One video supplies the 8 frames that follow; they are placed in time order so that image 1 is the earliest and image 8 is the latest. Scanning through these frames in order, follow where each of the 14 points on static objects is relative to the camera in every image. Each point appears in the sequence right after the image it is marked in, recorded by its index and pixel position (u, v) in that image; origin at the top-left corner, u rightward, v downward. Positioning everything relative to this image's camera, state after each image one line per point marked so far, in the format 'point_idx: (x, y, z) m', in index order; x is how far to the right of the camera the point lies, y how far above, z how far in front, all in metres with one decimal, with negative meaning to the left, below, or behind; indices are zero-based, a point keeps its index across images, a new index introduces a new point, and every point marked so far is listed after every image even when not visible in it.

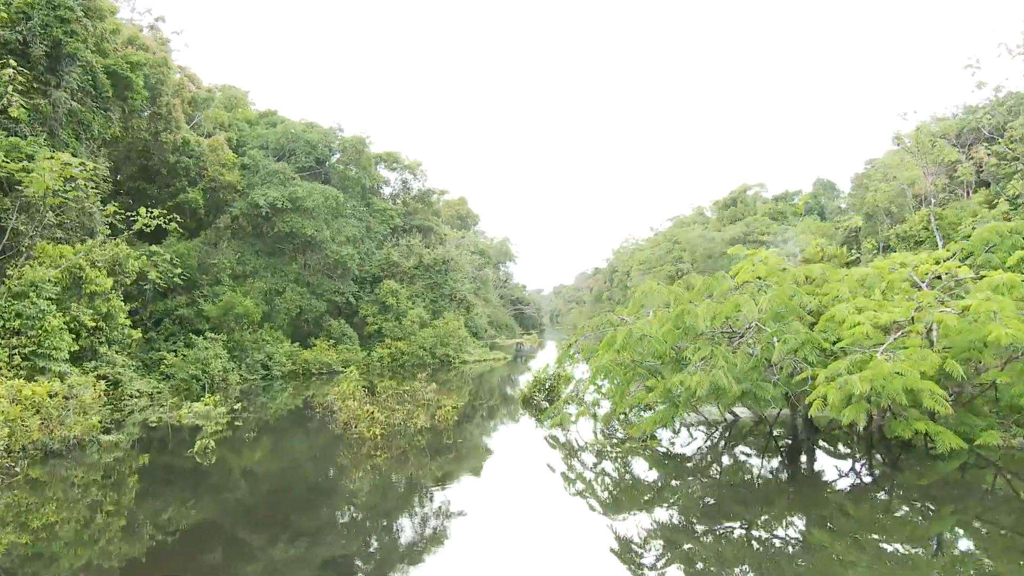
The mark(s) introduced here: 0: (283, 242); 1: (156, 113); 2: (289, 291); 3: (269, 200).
0: (-7.3, +1.4, +18.4) m
1: (-9.4, +4.6, +15.4) m
2: (-7.0, -0.1, +17.9) m
3: (-7.2, +2.6, +17.1) m
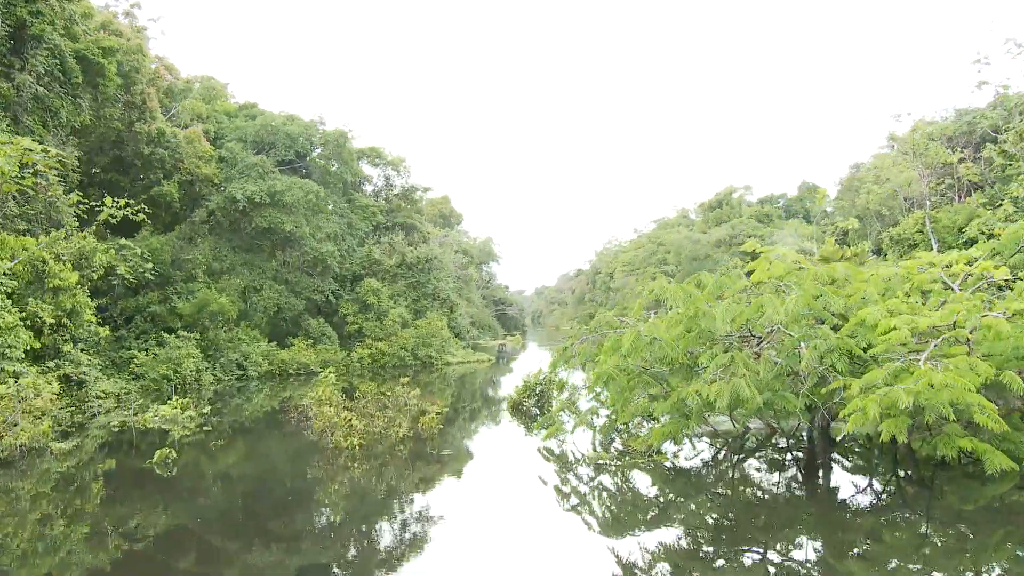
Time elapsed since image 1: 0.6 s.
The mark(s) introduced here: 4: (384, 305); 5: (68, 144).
0: (-7.7, +1.5, +17.8) m
1: (-9.7, +4.8, +14.8) m
2: (-7.4, 0.0, +17.4) m
3: (-7.6, +2.7, +16.5) m
4: (-4.5, -0.6, +19.7) m
5: (-9.9, +3.2, +12.8) m
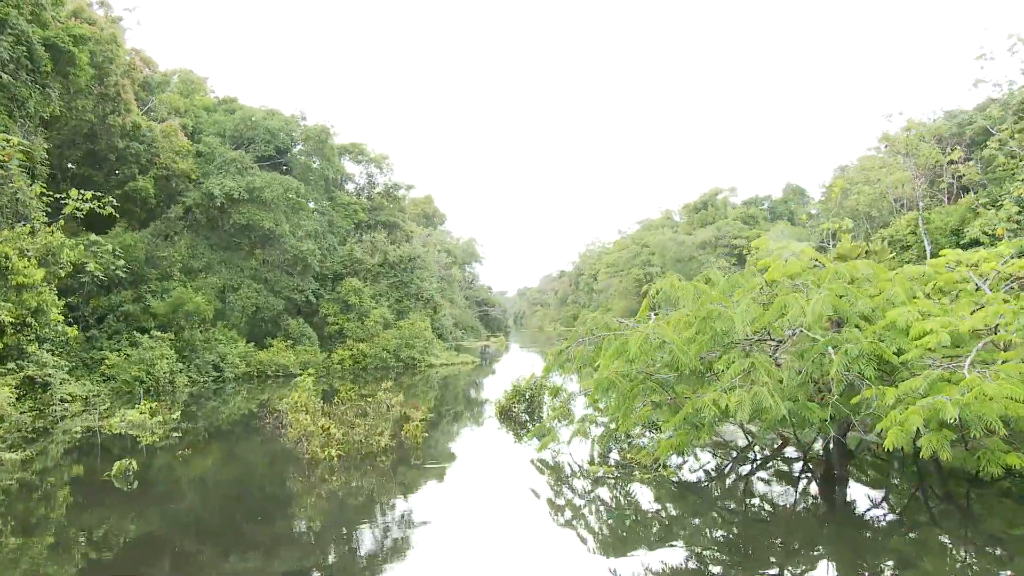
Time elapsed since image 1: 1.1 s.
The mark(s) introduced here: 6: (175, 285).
0: (-8.1, +1.6, +17.2) m
1: (-10.1, +4.8, +14.2) m
2: (-7.8, 0.0, +16.8) m
3: (-8.0, +2.7, +16.0) m
4: (-4.9, -0.6, +19.2) m
5: (-10.1, +3.2, +12.2) m
6: (-8.8, +0.1, +15.2) m
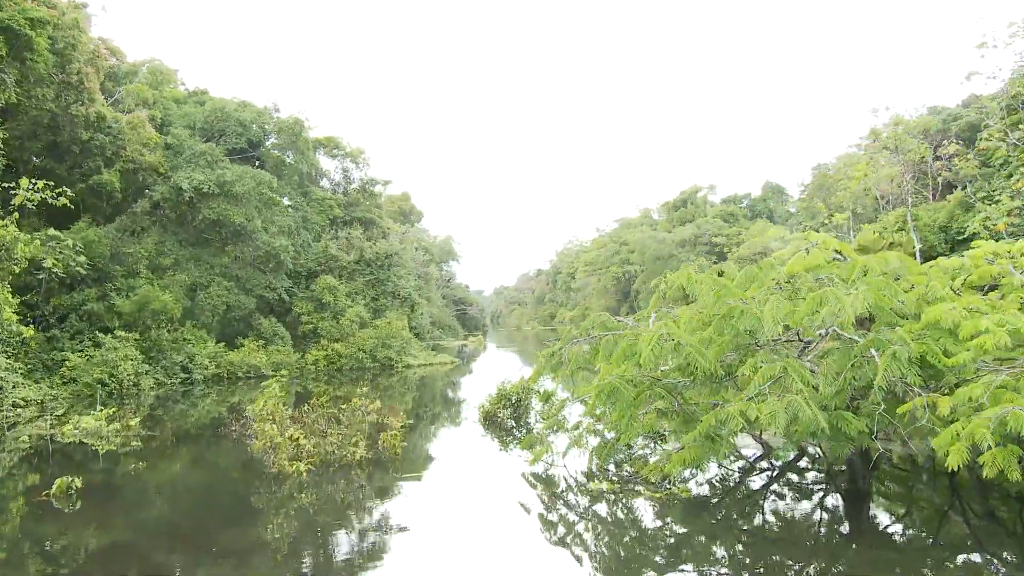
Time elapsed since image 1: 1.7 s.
0: (-8.7, +1.6, +16.6) m
1: (-10.5, +4.9, +13.4) m
2: (-8.4, +0.1, +16.1) m
3: (-8.5, +2.8, +15.3) m
4: (-5.6, -0.5, +18.7) m
5: (-10.5, +3.3, +11.4) m
6: (-9.3, +0.1, +14.5) m
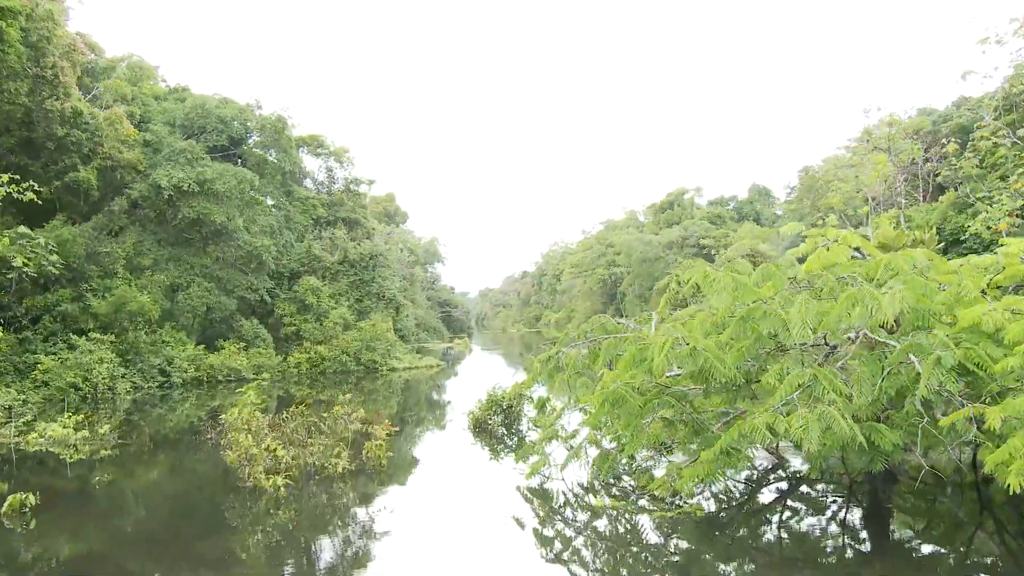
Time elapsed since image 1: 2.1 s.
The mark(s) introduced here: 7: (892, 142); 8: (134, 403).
0: (-9.0, +1.6, +16.1) m
1: (-10.8, +4.8, +12.9) m
2: (-8.7, 0.0, +15.7) m
3: (-8.8, +2.8, +14.9) m
4: (-6.0, -0.5, +18.3) m
5: (-10.7, +3.3, +10.9) m
6: (-9.6, +0.1, +14.0) m
7: (+7.7, +3.0, +11.7) m
8: (-8.4, -2.5, +12.6) m
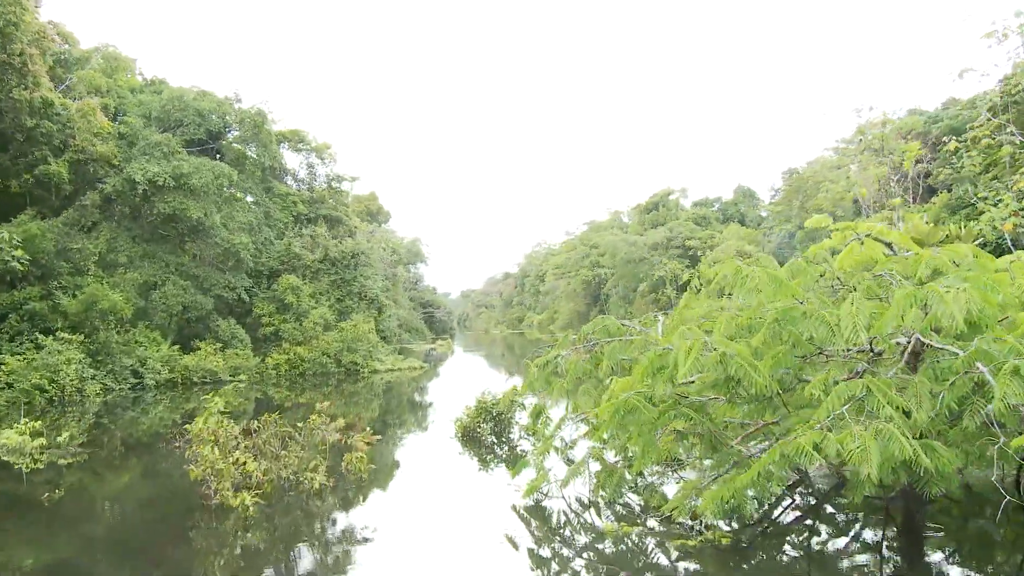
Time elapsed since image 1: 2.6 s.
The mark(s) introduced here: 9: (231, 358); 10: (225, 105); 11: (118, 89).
0: (-9.4, +1.7, +15.5) m
1: (-11.0, +4.9, +12.3) m
2: (-9.1, +0.1, +15.1) m
3: (-9.1, +2.8, +14.3) m
4: (-6.4, -0.5, +17.8) m
5: (-10.9, +3.3, +10.3) m
6: (-9.9, +0.2, +13.4) m
7: (+7.5, +2.9, +11.6) m
8: (-8.7, -2.5, +12.1) m
9: (-7.7, -1.9, +15.7) m
10: (-9.0, +5.7, +18.0) m
11: (-11.9, +6.0, +17.2) m
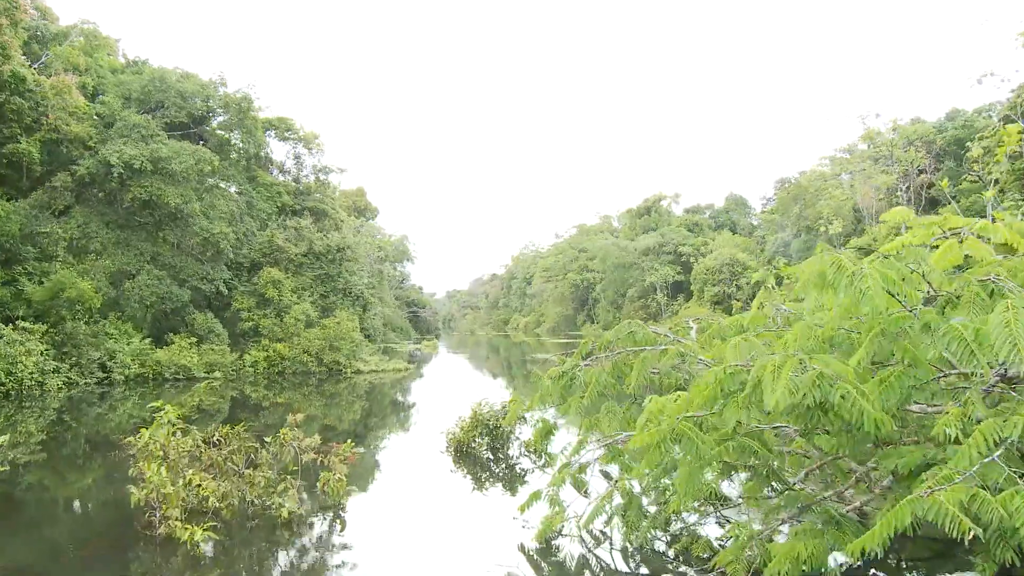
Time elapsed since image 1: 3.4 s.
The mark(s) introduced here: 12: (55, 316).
0: (-9.6, +1.9, +14.8) m
1: (-11.0, +5.2, +11.6) m
2: (-9.3, +0.3, +14.4) m
3: (-9.2, +3.1, +13.6) m
4: (-6.7, -0.3, +17.1) m
5: (-10.9, +3.7, +9.5) m
6: (-10.1, +0.5, +12.7) m
7: (+7.4, +2.7, +11.3) m
8: (-8.9, -2.2, +11.4) m
9: (-8.0, -1.7, +15.0) m
10: (-9.1, +6.0, +17.3) m
11: (-12.0, +6.3, +16.4) m
12: (-9.9, -0.6, +12.4) m
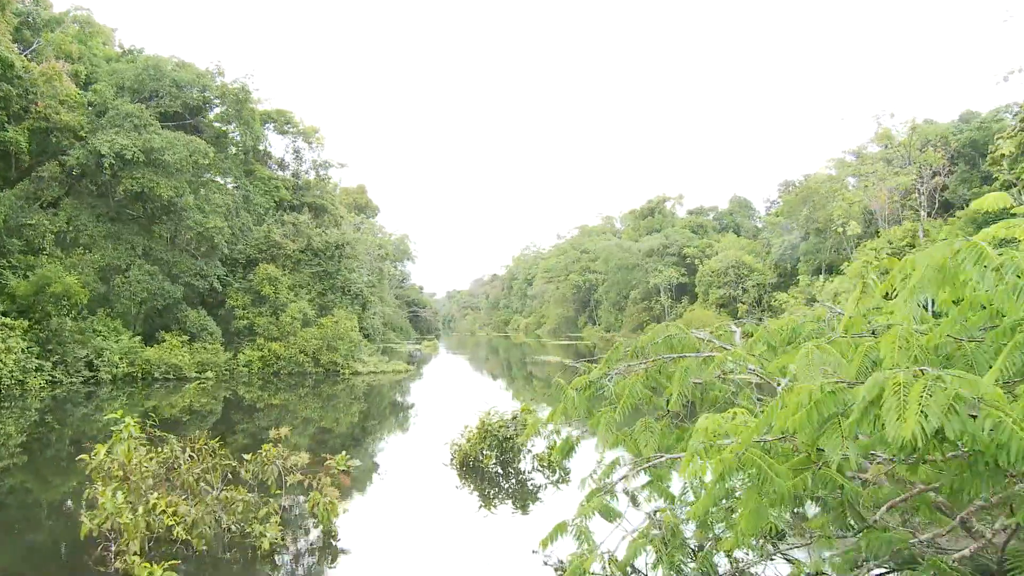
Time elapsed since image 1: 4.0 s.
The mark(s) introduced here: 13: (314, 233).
0: (-9.4, +2.0, +14.3) m
1: (-10.8, +5.4, +11.0) m
2: (-9.2, +0.4, +13.9) m
3: (-9.1, +3.2, +13.1) m
4: (-6.6, -0.3, +16.6) m
5: (-10.8, +3.8, +9.0) m
6: (-10.0, +0.6, +12.1) m
7: (+7.6, +2.6, +10.8) m
8: (-8.8, -2.1, +10.8) m
9: (-7.9, -1.6, +14.5) m
10: (-8.9, +6.1, +16.8) m
11: (-11.8, +6.5, +15.9) m
12: (-9.8, -0.5, +11.8) m
13: (-6.4, +1.7, +18.7) m
